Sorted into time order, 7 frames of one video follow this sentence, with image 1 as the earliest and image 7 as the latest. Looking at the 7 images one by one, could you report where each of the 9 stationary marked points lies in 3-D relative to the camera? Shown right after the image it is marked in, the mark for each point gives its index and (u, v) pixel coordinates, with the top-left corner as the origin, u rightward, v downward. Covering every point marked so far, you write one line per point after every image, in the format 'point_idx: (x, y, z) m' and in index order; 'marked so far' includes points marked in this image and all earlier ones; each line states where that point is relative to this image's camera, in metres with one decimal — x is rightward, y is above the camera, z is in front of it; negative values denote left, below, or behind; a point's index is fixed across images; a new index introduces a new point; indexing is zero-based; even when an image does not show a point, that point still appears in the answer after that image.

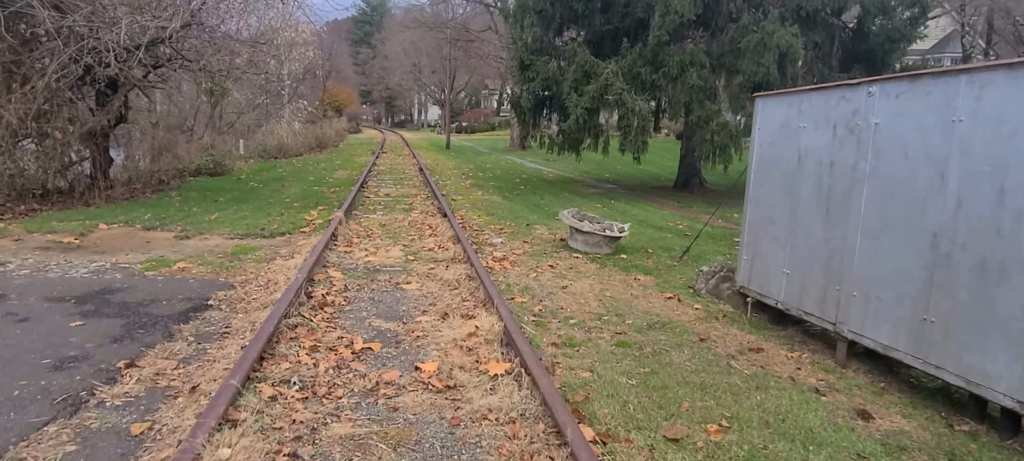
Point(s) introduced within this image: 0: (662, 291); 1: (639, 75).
0: (+1.6, -0.7, +7.1) m
1: (+2.9, +3.5, +14.9) m
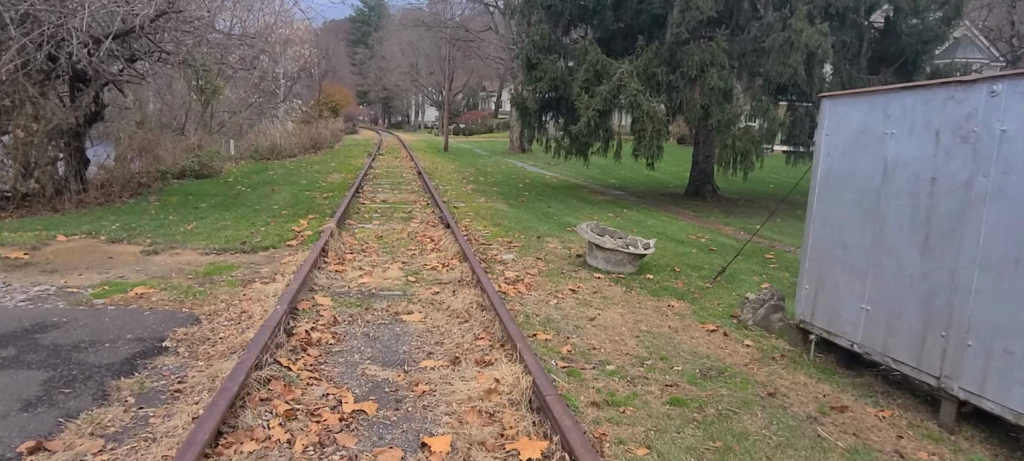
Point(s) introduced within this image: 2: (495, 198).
0: (+1.8, -0.9, +6.1) m
1: (+3.1, +3.3, +13.9) m
2: (-0.4, +0.7, +14.8) m
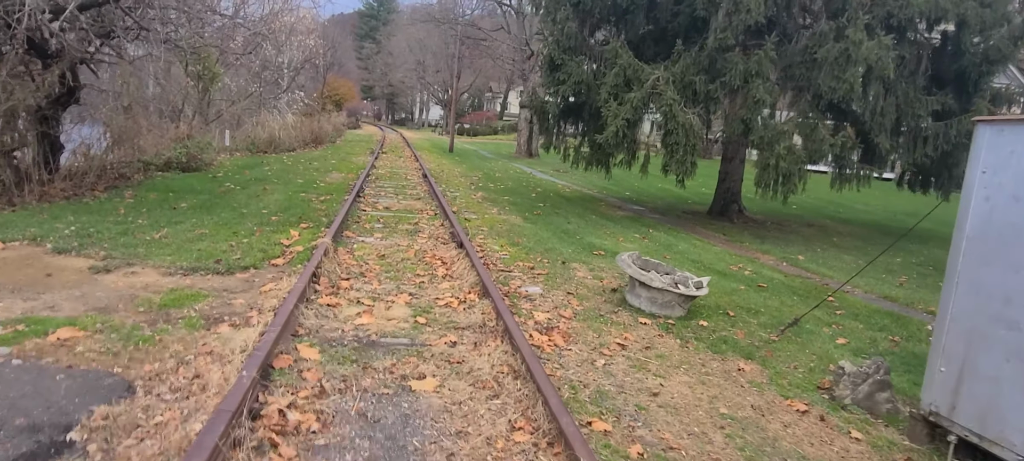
0: (+2.0, -1.2, +4.8) m
1: (+3.5, +2.8, +12.7) m
2: (-0.1, +0.4, +13.5) m
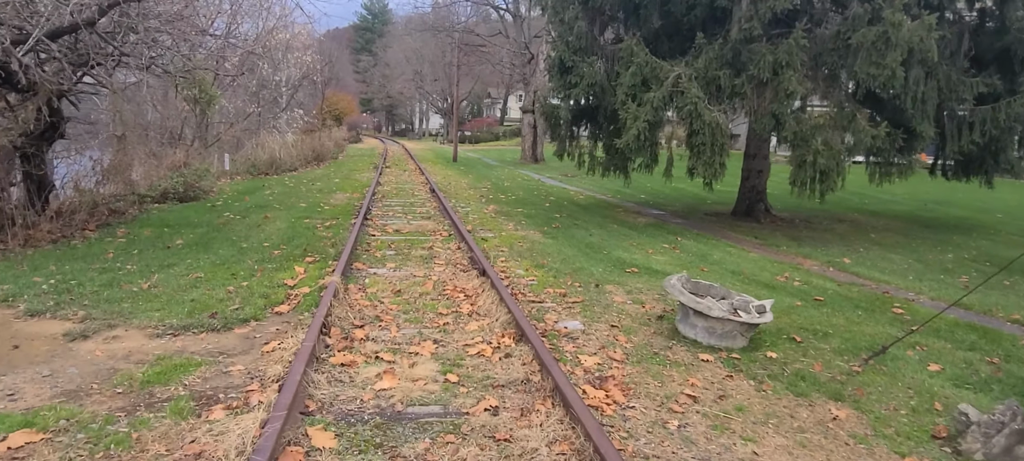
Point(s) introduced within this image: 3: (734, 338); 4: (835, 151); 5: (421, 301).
0: (+2.4, -1.4, +4.0) m
1: (+3.7, +2.7, +11.8) m
2: (+0.3, +0.1, +12.7) m
3: (+2.0, -0.9, +5.8) m
4: (+5.6, +1.4, +11.3) m
5: (-0.9, -0.7, +6.6) m
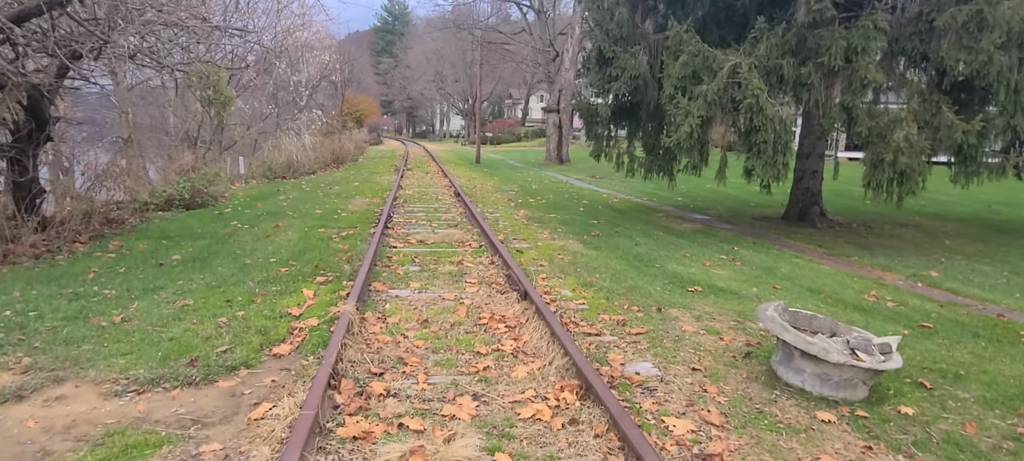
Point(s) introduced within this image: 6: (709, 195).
0: (+2.7, -1.5, +2.7) m
1: (+4.3, +2.6, +10.5) m
2: (+0.9, 0.0, +11.5) m
3: (+2.4, -1.1, +4.5) m
4: (+6.1, +1.2, +9.9) m
5: (-0.5, -0.9, +5.4) m
6: (+5.6, +1.0, +18.6) m
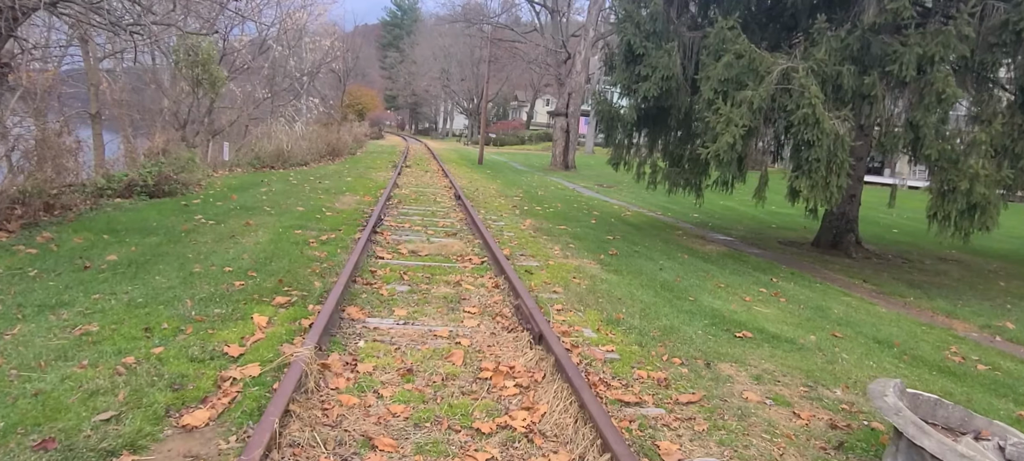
0: (+2.8, -1.8, +1.3) m
1: (+4.5, +2.1, +9.1) m
2: (+1.0, -0.3, +10.0) m
3: (+2.5, -1.4, +3.1) m
4: (+6.3, +0.7, +8.5) m
5: (-0.4, -1.0, +3.9) m
6: (+5.7, +0.4, +17.2) m
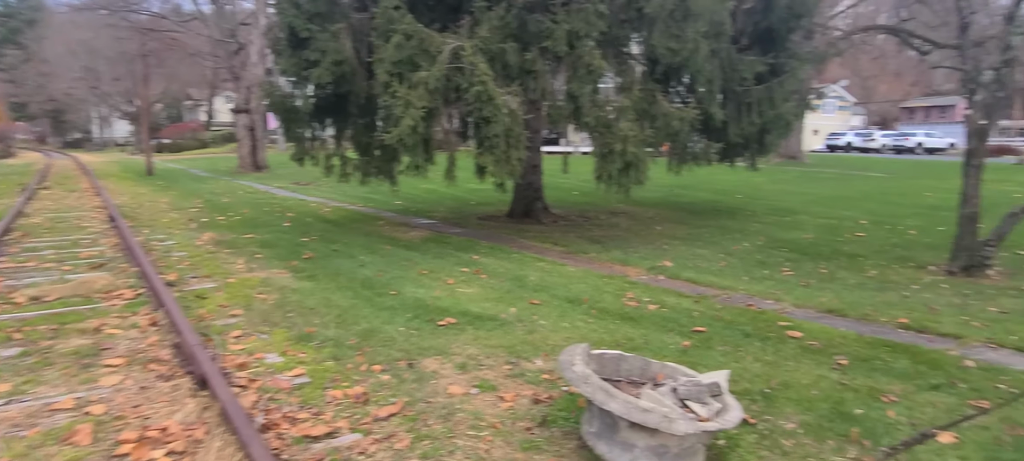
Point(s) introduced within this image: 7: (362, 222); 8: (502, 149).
0: (+2.1, -1.5, +1.8) m
1: (-0.1, +2.5, +9.4) m
2: (-3.4, -0.4, +8.9) m
3: (+1.0, -1.1, +3.3) m
4: (+1.9, +1.4, +9.7) m
5: (-2.0, -1.2, +2.8) m
6: (-2.2, +0.9, +17.4) m
7: (-3.1, +0.2, +13.6) m
8: (-0.1, +1.2, +9.2) m
